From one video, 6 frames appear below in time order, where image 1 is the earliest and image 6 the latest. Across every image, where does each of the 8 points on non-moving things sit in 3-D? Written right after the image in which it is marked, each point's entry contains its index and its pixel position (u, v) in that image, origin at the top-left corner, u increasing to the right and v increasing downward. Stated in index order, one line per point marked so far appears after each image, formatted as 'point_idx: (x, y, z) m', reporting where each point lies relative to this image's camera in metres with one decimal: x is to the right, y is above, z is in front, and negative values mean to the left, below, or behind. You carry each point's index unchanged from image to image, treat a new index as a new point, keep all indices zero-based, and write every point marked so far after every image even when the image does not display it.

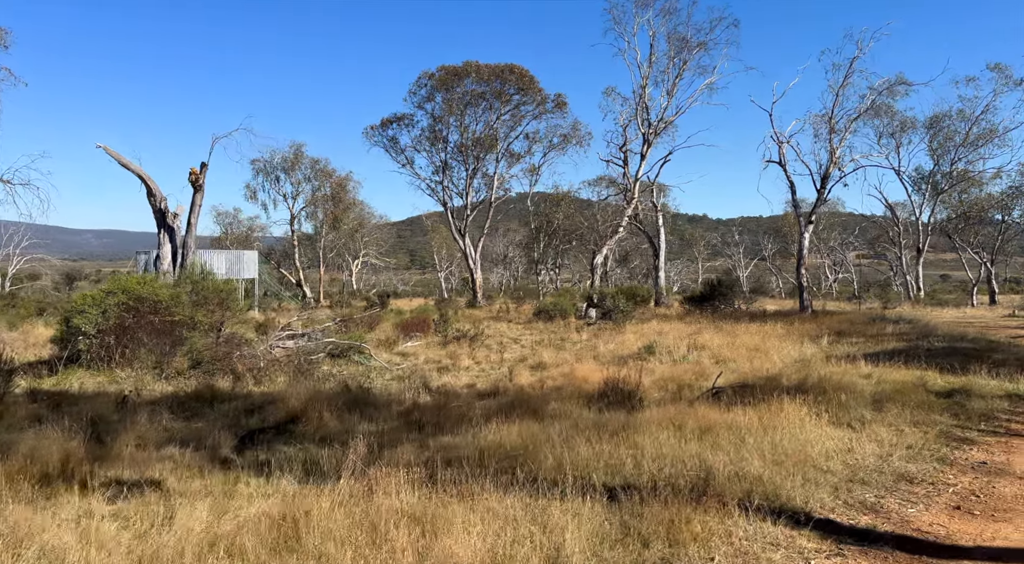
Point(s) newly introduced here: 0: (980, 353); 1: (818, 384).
0: (+8.2, -1.5, +14.1) m
1: (+3.6, -1.2, +9.4) m
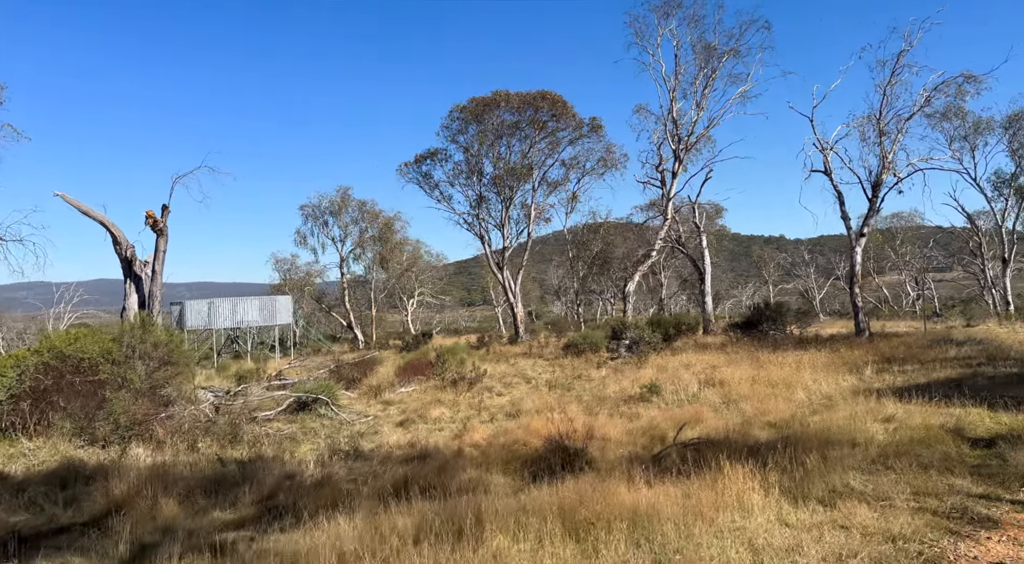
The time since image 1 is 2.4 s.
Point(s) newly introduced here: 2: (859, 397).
0: (+7.8, -1.6, +11.6) m
1: (+2.8, -1.4, +7.4) m
2: (+5.0, -1.7, +11.5) m
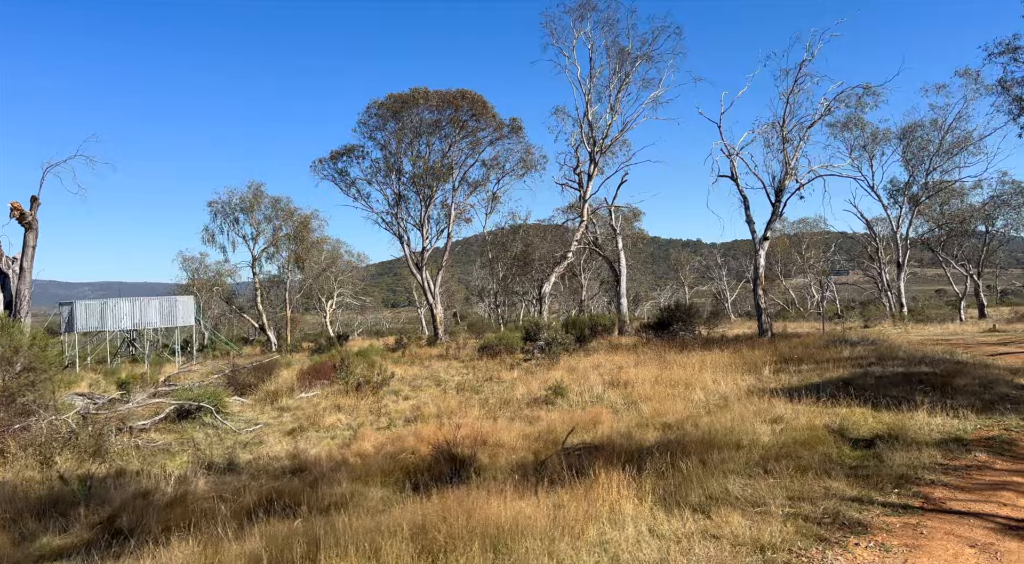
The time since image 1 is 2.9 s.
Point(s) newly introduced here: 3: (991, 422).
0: (+6.3, -1.7, +12.0) m
1: (+1.7, -1.5, +7.4) m
2: (+3.5, -1.7, +11.7) m
3: (+5.8, -1.7, +9.7) m
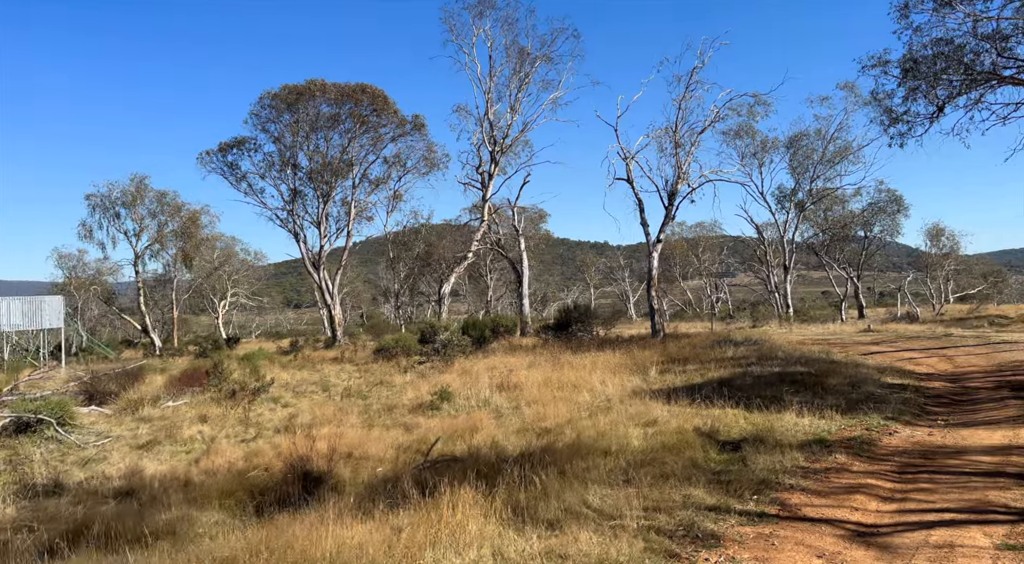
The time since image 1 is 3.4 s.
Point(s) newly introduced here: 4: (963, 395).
0: (+4.5, -1.7, +12.3) m
1: (+0.5, -1.5, +7.2) m
2: (+1.8, -1.7, +11.6) m
3: (+4.3, -1.8, +10.0) m
4: (+7.4, -1.8, +13.1) m
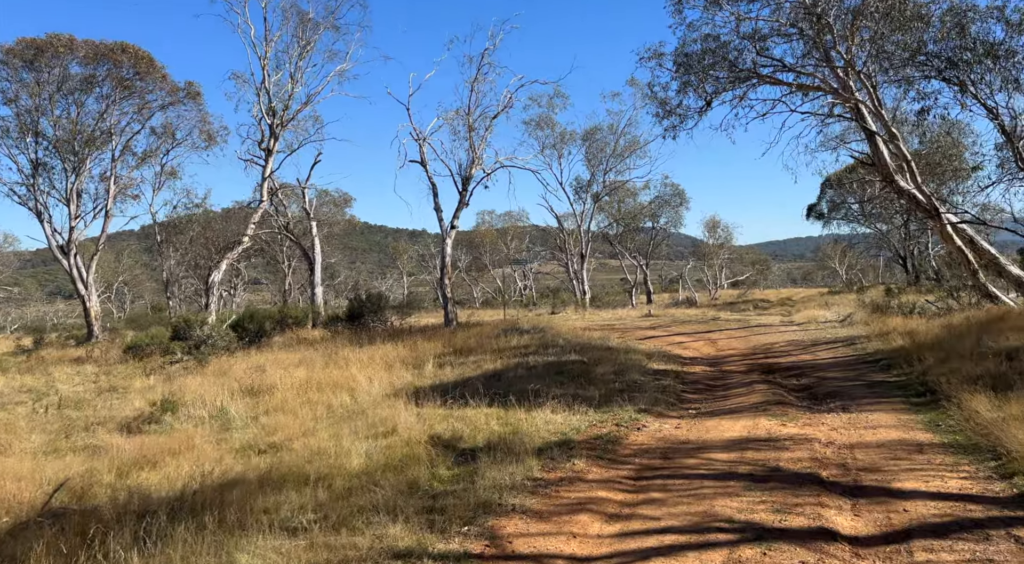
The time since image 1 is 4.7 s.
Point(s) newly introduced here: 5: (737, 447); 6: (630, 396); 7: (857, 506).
0: (+0.8, -1.6, +11.9) m
1: (-1.9, -1.4, +5.9) m
2: (-1.7, -1.6, +10.6) m
3: (+1.1, -1.6, +9.6) m
4: (+3.4, -1.7, +13.3) m
5: (+2.2, -1.6, +7.9) m
6: (+1.7, -1.6, +11.3) m
7: (+2.5, -1.6, +5.8) m
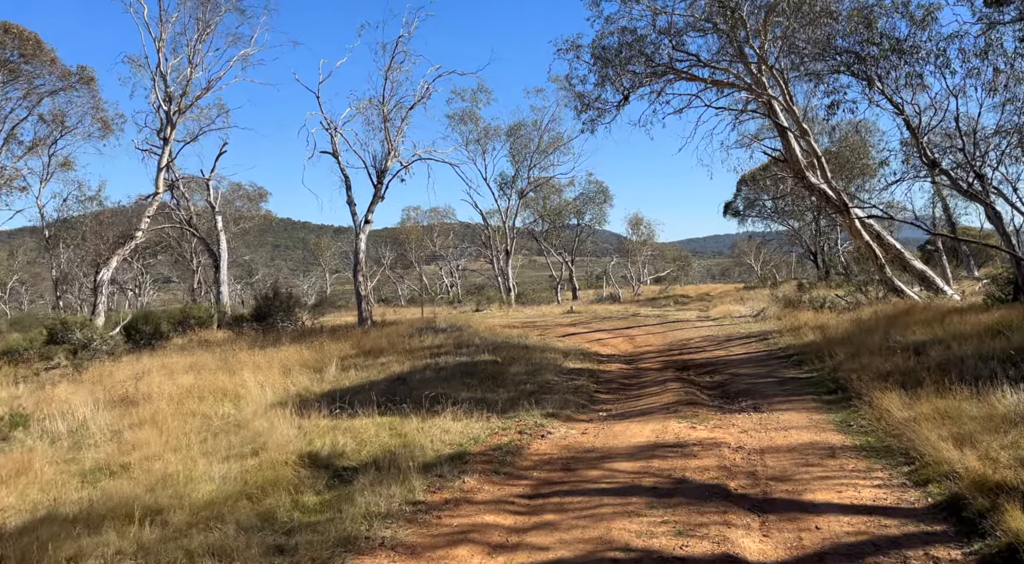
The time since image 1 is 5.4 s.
0: (-0.6, -1.5, +11.2) m
1: (-2.7, -1.4, +5.0) m
2: (-2.9, -1.6, +9.6) m
3: (0.0, -1.6, +8.9) m
4: (+1.9, -1.6, +12.9) m
5: (+1.2, -1.6, +7.3) m
6: (+0.4, -1.6, +10.6) m
7: (+1.7, -1.6, +5.3) m
